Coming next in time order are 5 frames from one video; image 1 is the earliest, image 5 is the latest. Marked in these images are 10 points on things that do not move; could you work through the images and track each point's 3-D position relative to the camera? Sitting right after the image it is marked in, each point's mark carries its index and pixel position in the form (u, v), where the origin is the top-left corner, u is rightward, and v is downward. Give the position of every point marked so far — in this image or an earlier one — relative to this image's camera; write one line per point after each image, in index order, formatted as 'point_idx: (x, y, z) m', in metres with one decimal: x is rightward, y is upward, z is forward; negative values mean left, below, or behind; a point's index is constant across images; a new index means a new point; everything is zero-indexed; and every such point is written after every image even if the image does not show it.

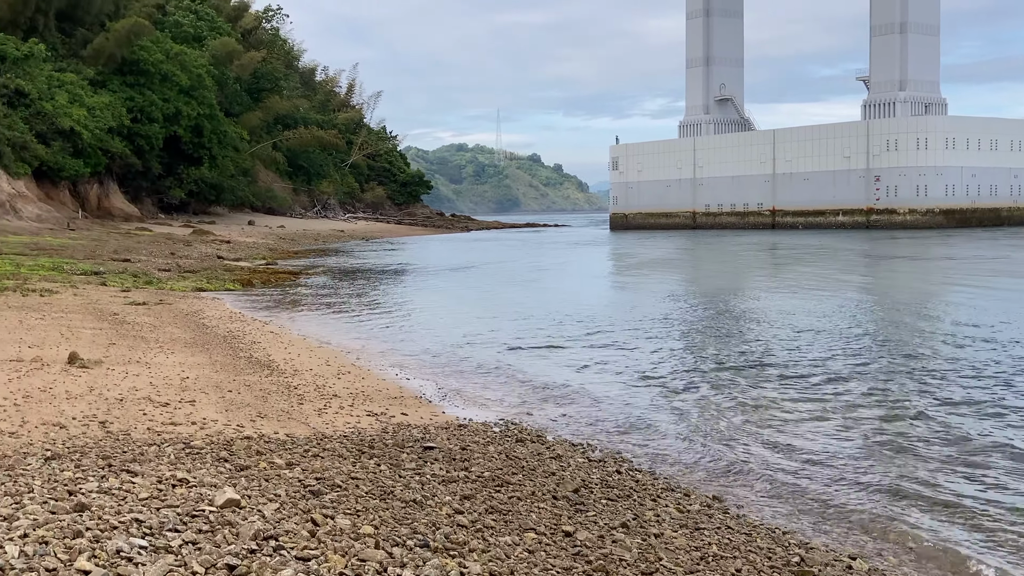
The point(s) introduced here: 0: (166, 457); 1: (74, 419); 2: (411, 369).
0: (-1.8, -0.9, +4.1) m
1: (-2.7, -0.8, +4.8) m
2: (-1.1, -0.9, +8.7) m
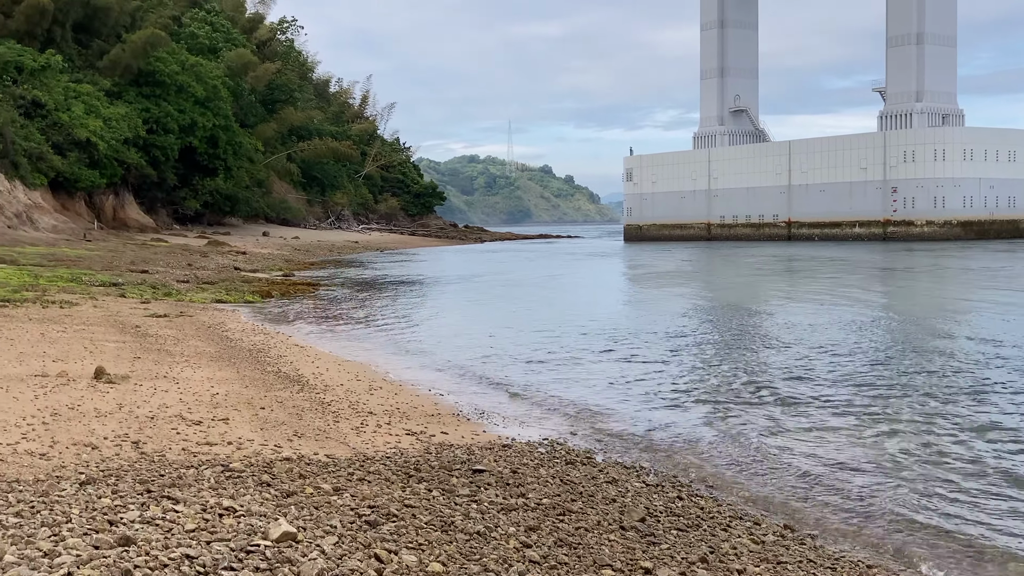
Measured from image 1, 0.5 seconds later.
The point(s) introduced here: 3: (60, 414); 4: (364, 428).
0: (-1.5, -0.9, +3.8) m
1: (-2.4, -0.9, +4.6) m
2: (-0.8, -1.0, +8.5) m
3: (-2.9, -0.8, +5.1) m
4: (-1.0, -1.0, +5.5) m
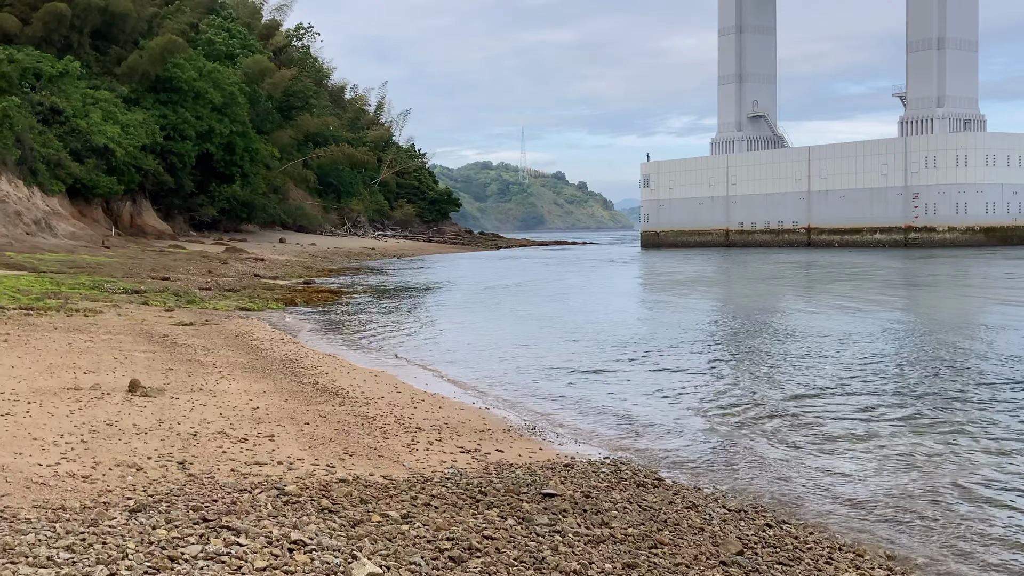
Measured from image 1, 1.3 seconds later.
0: (-1.1, -1.0, +3.6) m
1: (-2.0, -0.9, +4.3) m
2: (-0.3, -1.1, +8.2) m
3: (-2.6, -0.9, +4.9) m
4: (-0.6, -1.0, +5.2) m
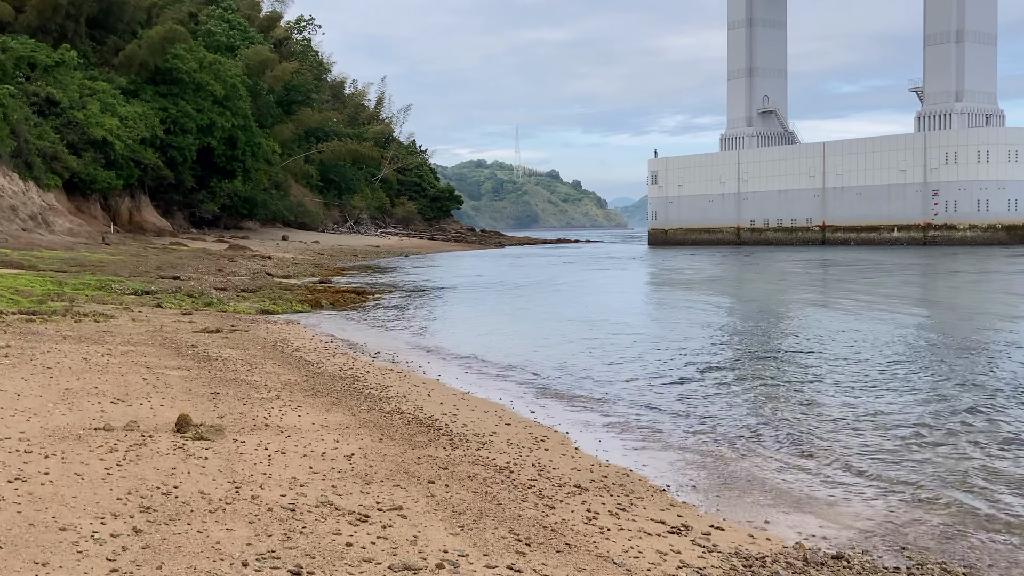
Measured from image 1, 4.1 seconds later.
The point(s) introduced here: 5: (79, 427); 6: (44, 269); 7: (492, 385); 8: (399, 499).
0: (-0.1, -1.0, +2.0) m
1: (-0.9, -1.0, +2.8) m
2: (+0.7, -1.2, +6.6) m
3: (-1.5, -0.9, +3.3) m
4: (+0.4, -1.1, +3.7) m
5: (-2.6, -0.8, +4.7) m
6: (-9.2, +0.4, +15.5) m
7: (0.0, -1.1, +8.3) m
8: (-0.5, -1.0, +3.8) m
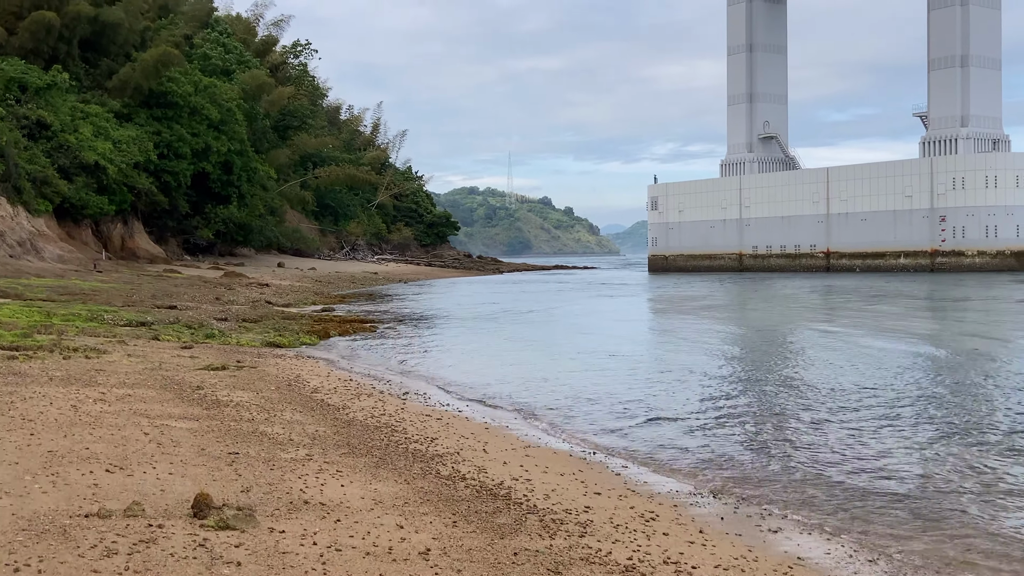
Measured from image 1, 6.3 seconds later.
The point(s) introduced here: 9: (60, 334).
0: (+0.5, -1.1, +0.9) m
1: (-0.4, -1.1, +1.7) m
2: (+1.2, -1.4, +5.5) m
3: (-0.9, -1.1, +2.2) m
4: (+1.0, -1.2, +2.5) m
5: (-2.0, -1.0, +3.5) m
6: (-8.8, -0.2, +14.4) m
7: (+0.5, -1.4, +7.1) m
8: (0.0, -1.1, +2.6) m
9: (-6.1, -0.6, +10.6) m
